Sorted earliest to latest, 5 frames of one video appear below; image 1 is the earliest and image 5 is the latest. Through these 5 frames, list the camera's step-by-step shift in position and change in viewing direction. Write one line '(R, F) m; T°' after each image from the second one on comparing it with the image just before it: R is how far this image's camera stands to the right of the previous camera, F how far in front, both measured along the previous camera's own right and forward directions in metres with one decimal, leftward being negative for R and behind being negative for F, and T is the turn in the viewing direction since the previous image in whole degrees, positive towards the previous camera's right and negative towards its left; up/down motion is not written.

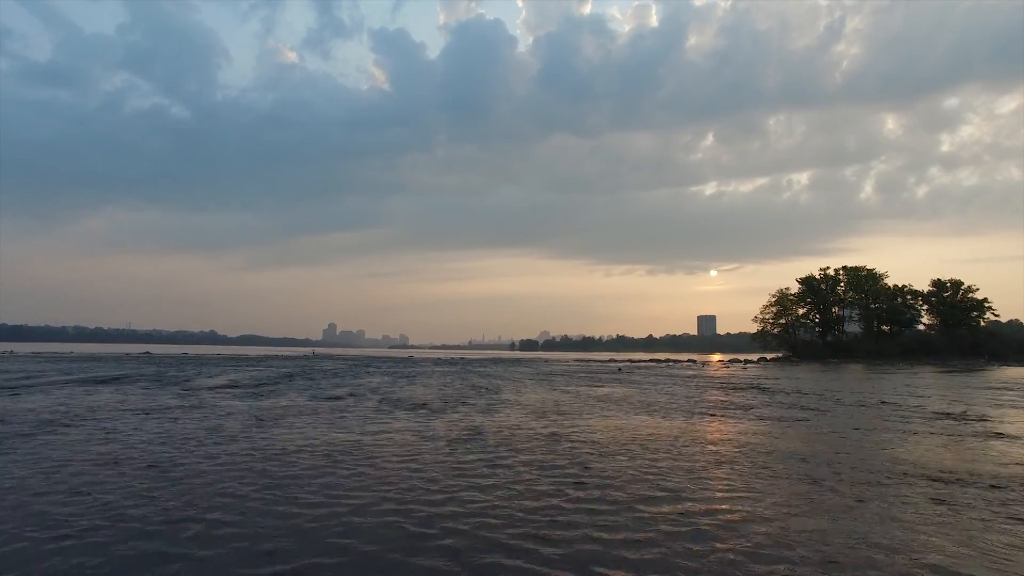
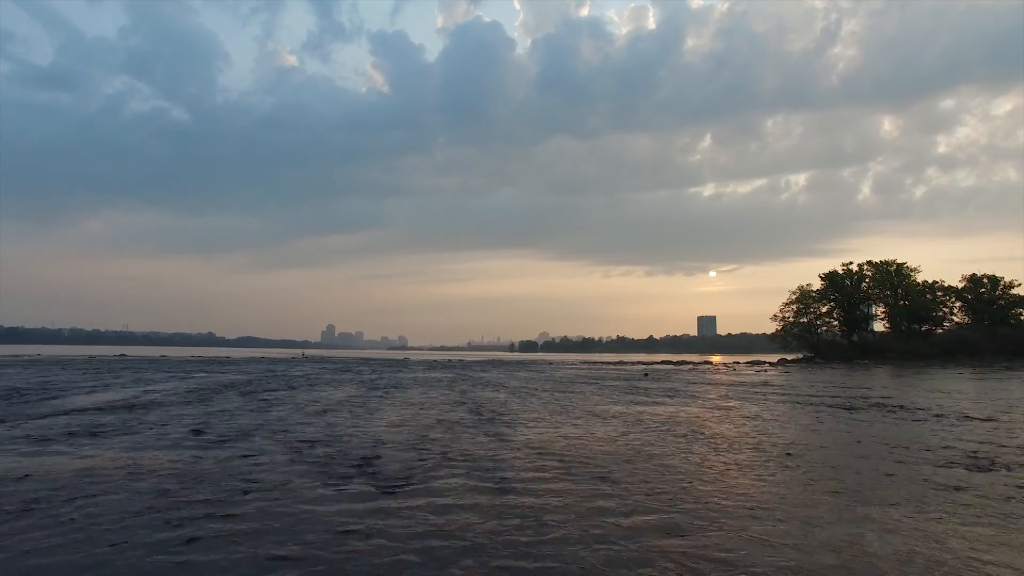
(-1.2, +3.8) m; 0°
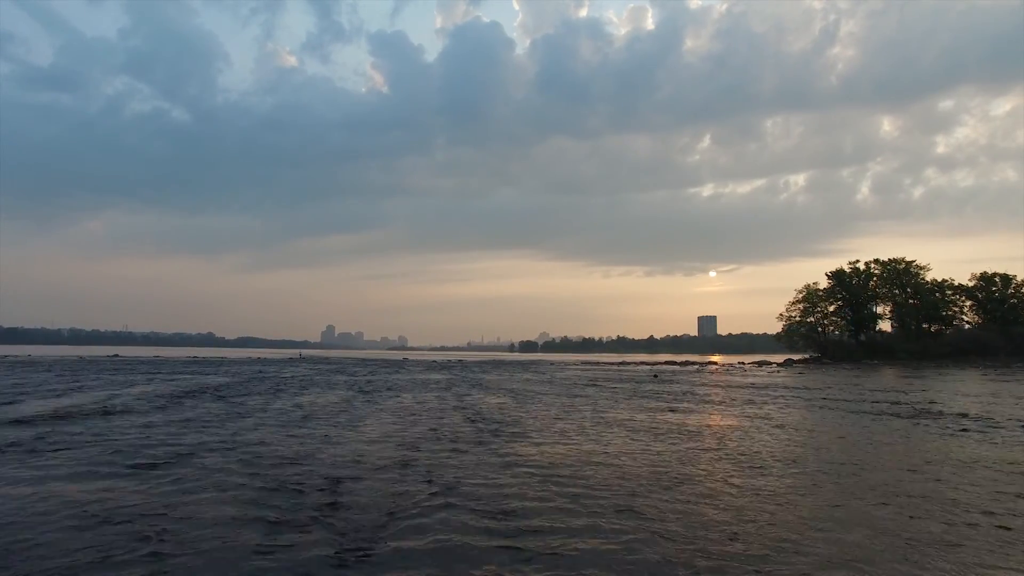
(-0.7, +0.4) m; 0°
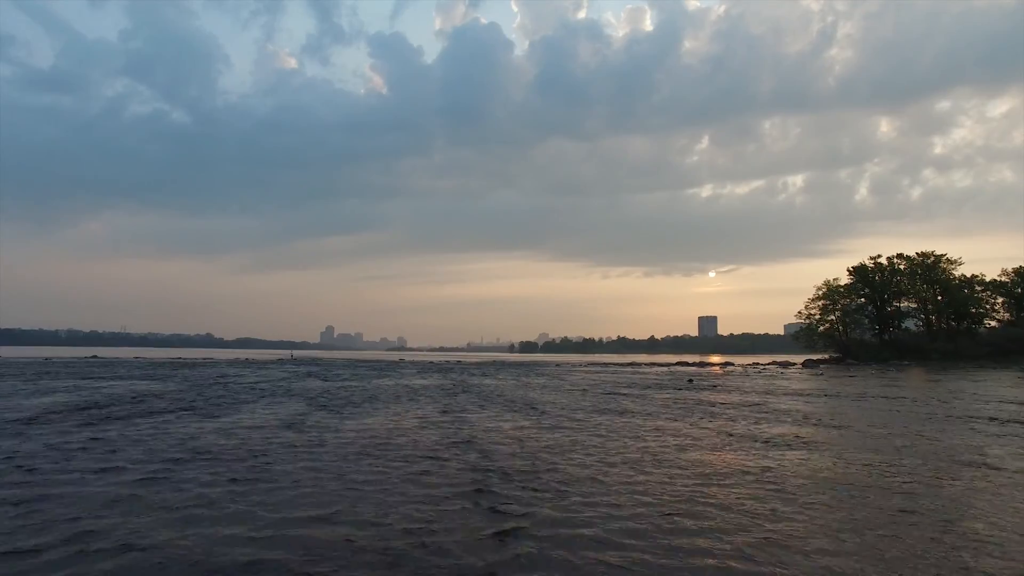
(-1.0, +3.6) m; 0°
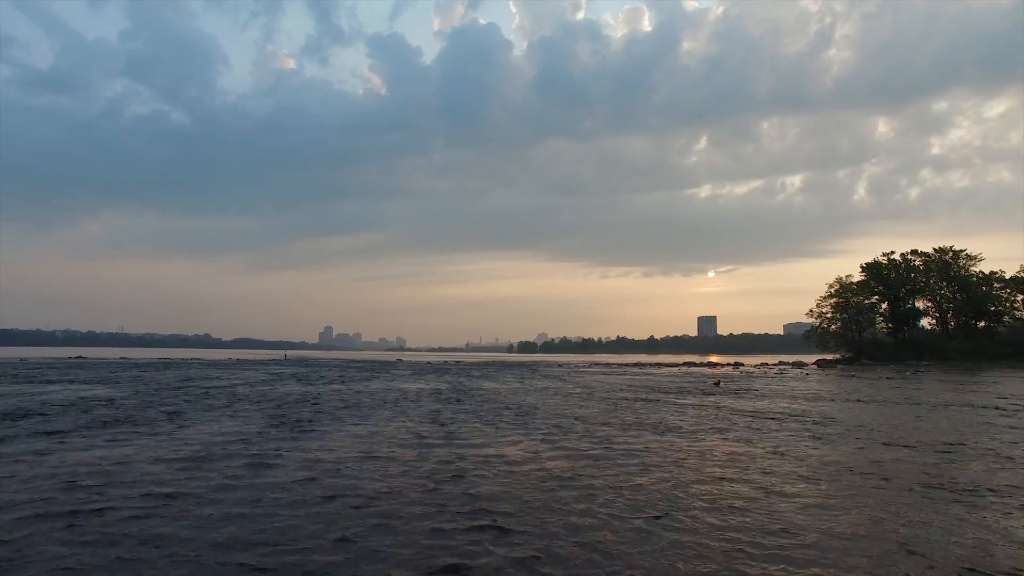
(-0.6, +2.1) m; 0°
